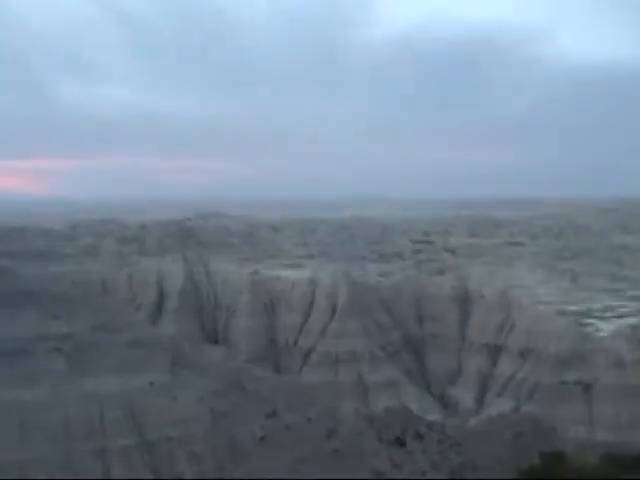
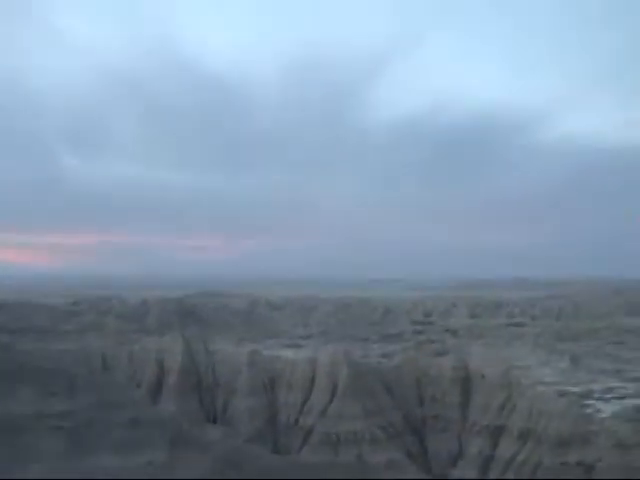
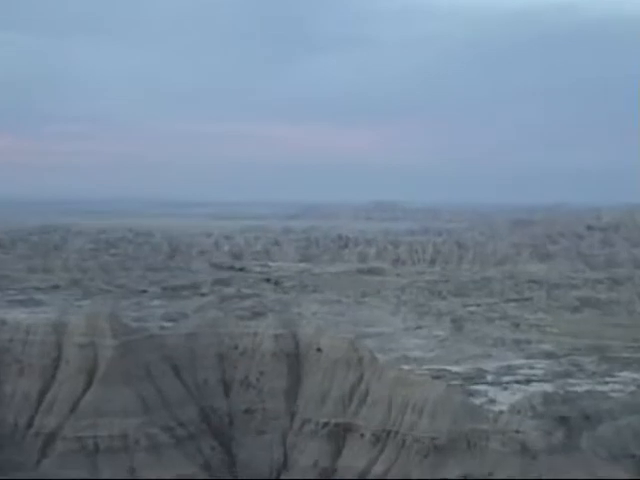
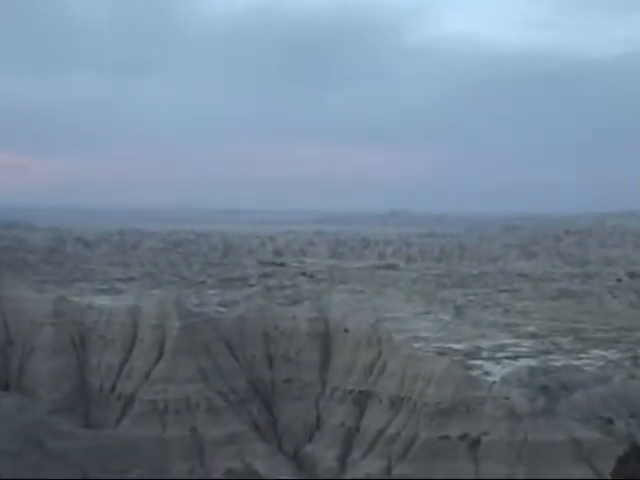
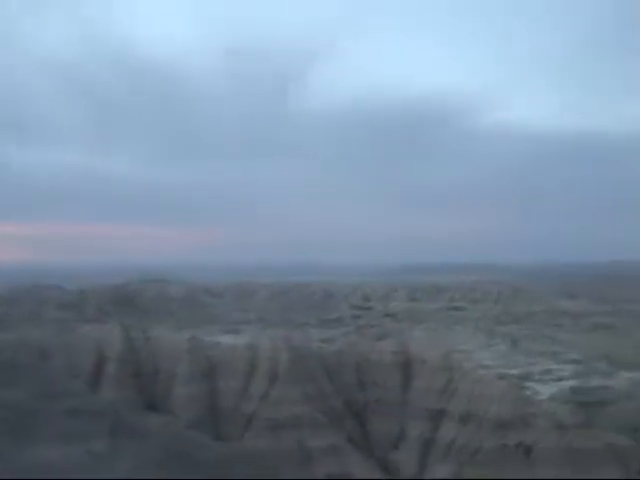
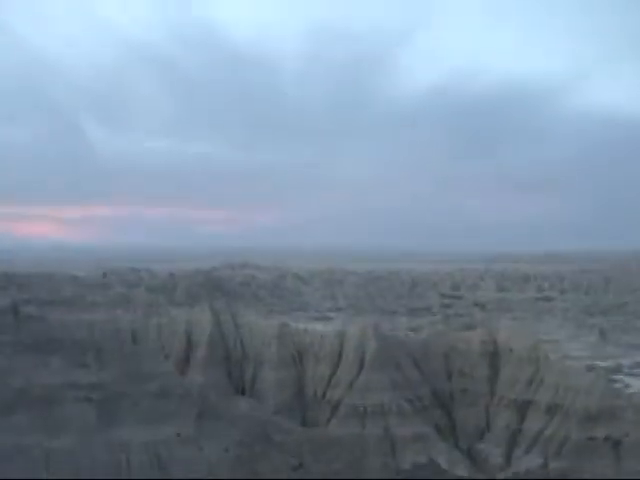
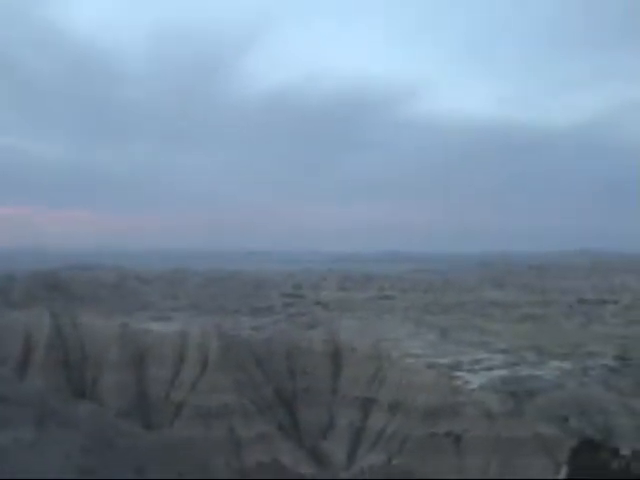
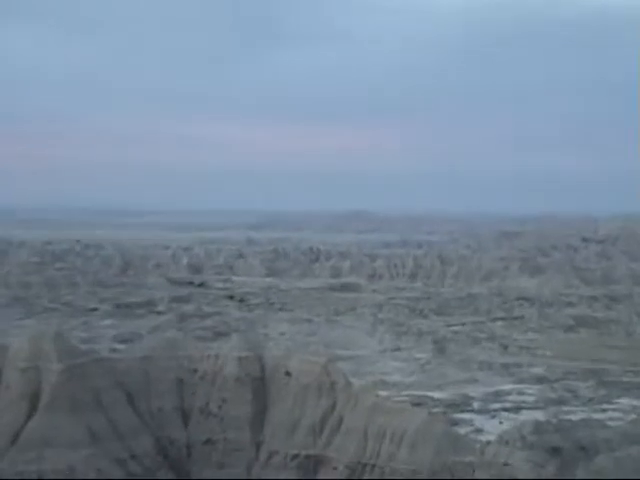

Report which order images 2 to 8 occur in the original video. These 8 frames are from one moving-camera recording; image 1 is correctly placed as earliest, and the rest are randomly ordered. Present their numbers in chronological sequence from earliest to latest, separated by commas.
6, 2, 5, 7, 4, 3, 8
